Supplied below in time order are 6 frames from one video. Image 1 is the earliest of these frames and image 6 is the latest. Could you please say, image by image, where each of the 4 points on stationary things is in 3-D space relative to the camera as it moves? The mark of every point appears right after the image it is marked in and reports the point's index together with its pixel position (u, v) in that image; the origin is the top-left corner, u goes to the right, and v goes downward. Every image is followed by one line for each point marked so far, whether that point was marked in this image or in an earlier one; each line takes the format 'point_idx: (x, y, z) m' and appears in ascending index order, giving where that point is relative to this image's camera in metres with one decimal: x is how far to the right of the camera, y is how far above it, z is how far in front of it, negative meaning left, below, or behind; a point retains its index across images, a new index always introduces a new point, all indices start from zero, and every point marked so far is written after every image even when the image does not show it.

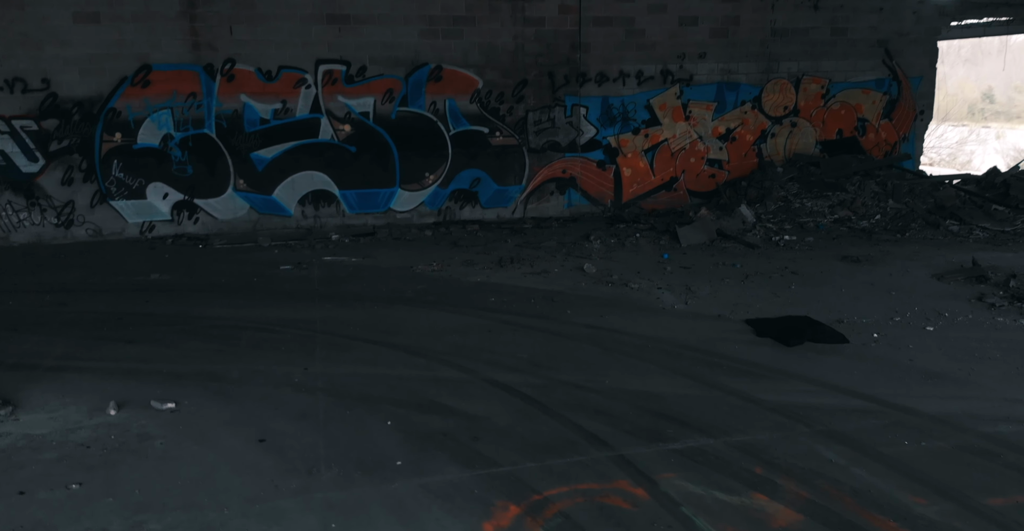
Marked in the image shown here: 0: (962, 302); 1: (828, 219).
0: (+3.8, -0.3, +7.4) m
1: (+3.9, +0.6, +10.9) m
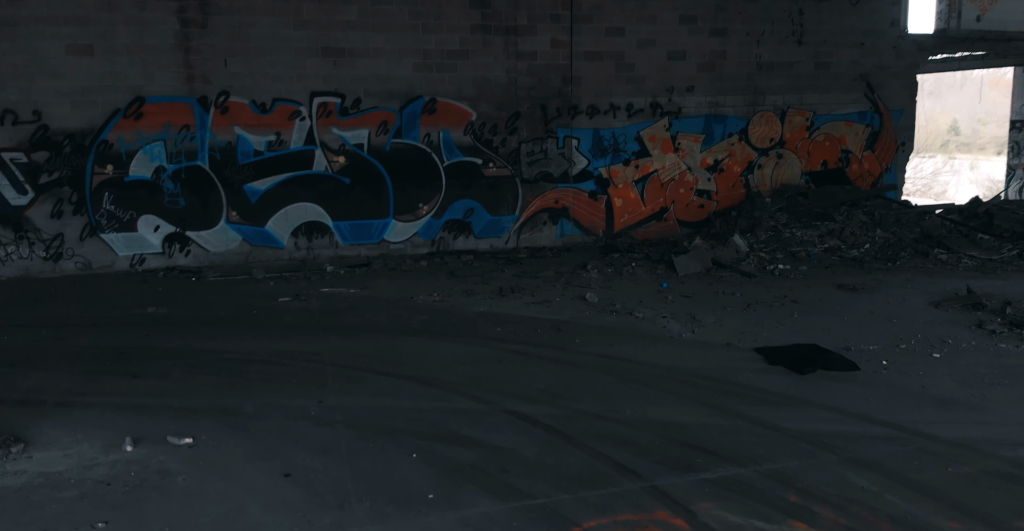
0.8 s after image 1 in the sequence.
0: (+3.9, -0.5, +7.5) m
1: (+3.8, +0.2, +11.0) m
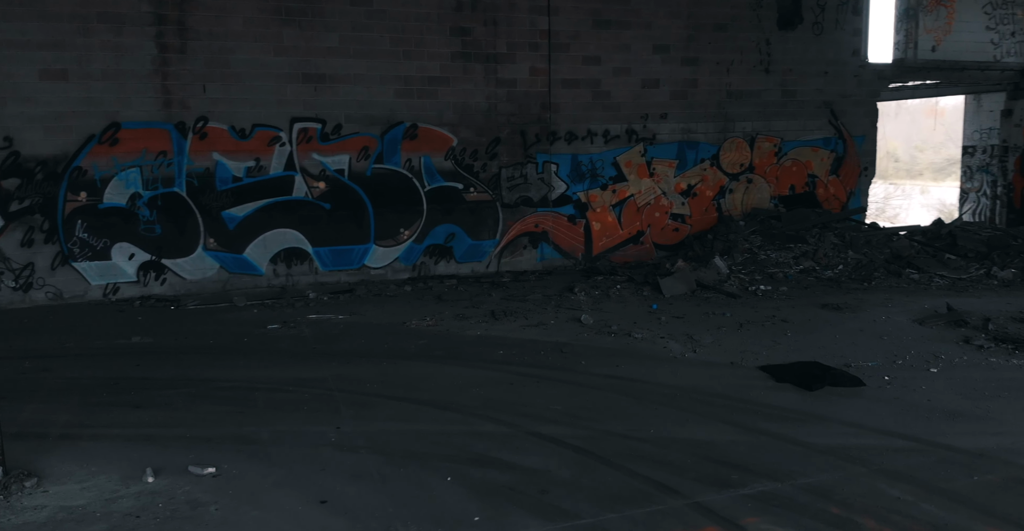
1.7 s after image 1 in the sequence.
0: (+3.9, -0.7, +7.8) m
1: (+3.6, -0.1, +11.3) m
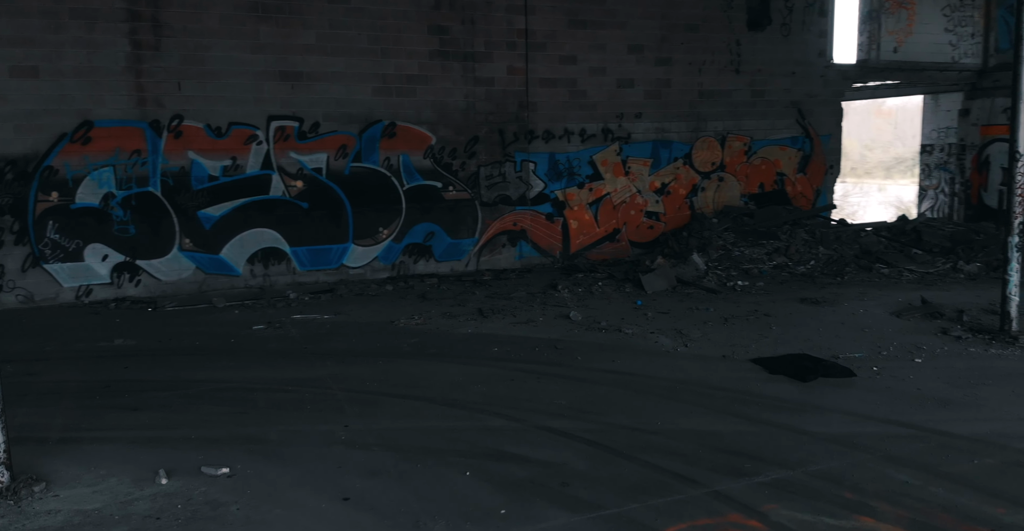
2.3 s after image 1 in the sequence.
0: (+3.8, -0.6, +8.0) m
1: (+3.4, 0.0, +11.6) m
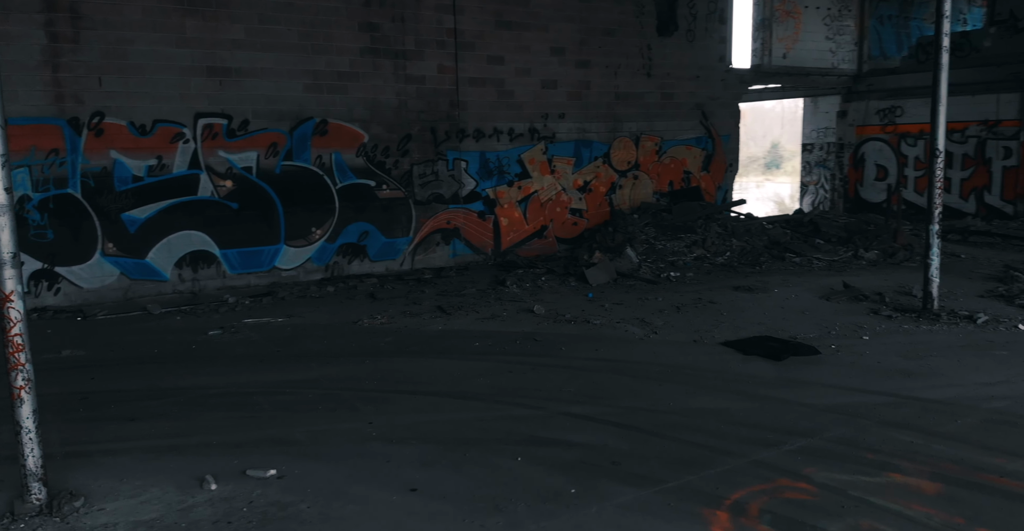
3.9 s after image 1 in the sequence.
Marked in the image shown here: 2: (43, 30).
0: (+3.6, -0.5, +8.9) m
1: (+2.5, +0.1, +12.3) m
2: (-5.2, +2.6, +9.8) m
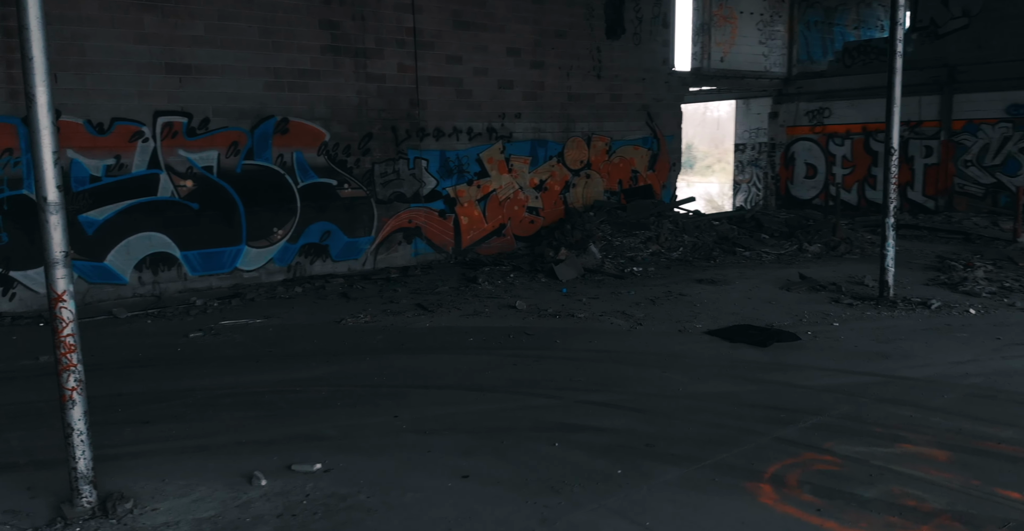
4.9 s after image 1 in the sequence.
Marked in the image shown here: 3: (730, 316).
0: (+3.4, -0.4, +9.4) m
1: (+1.9, +0.2, +12.7) m
2: (-5.5, +2.6, +9.4) m
3: (+2.2, -0.5, +9.0) m
